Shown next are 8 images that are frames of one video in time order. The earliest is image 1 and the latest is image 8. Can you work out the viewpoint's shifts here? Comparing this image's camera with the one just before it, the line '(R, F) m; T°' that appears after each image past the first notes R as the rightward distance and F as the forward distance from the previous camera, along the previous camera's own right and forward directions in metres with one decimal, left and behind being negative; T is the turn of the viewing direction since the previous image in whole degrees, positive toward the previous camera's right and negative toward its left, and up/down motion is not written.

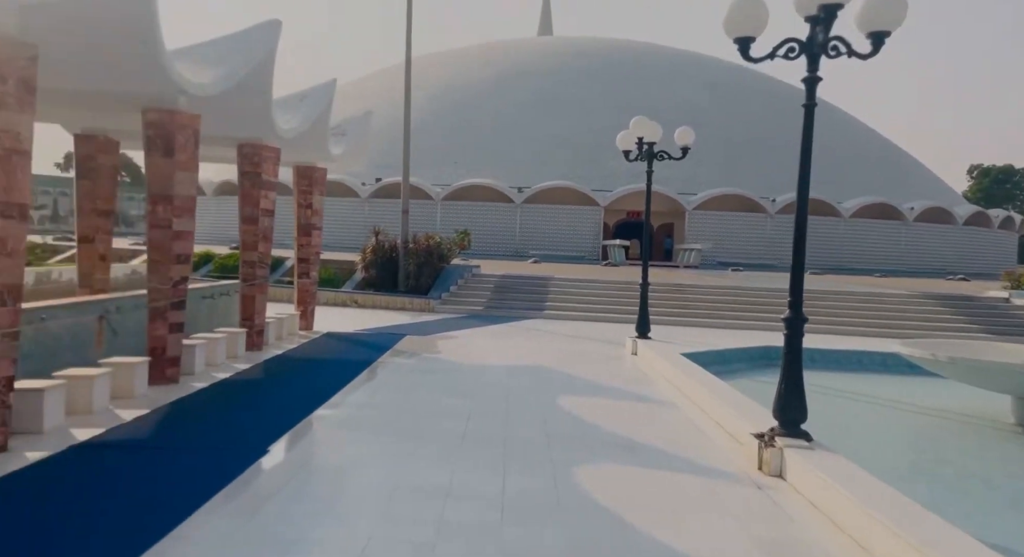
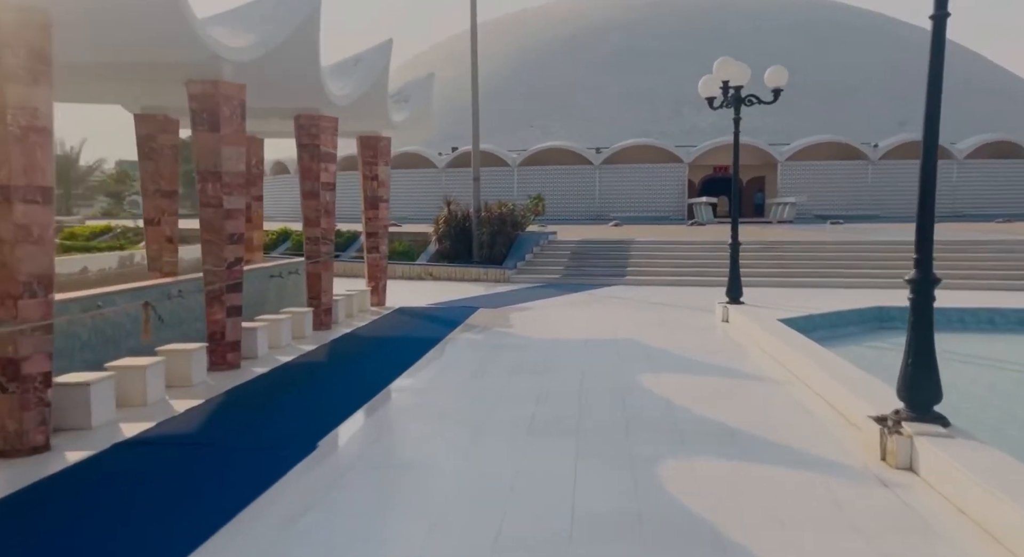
(+0.1, +0.6) m; -7°
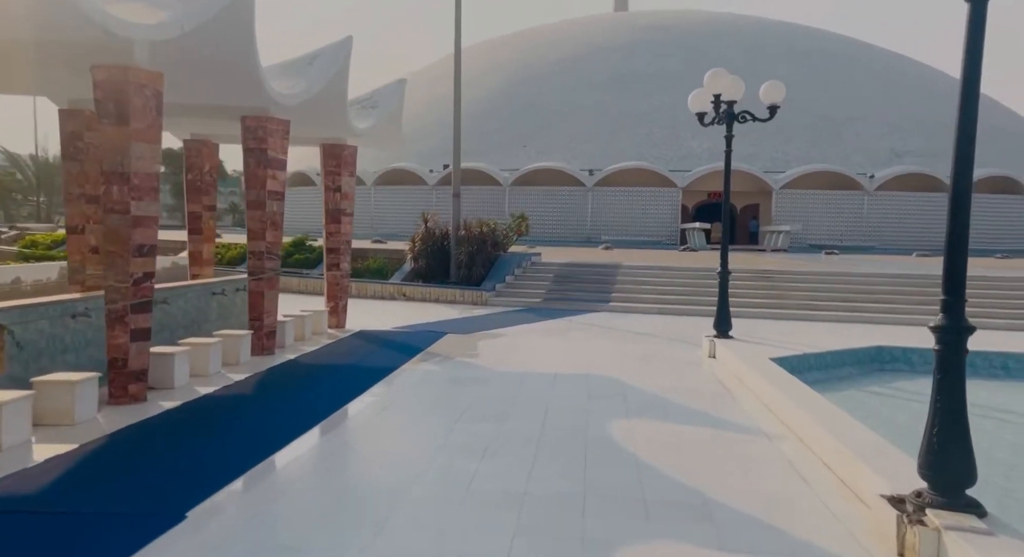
(+0.3, +0.9) m; 0°
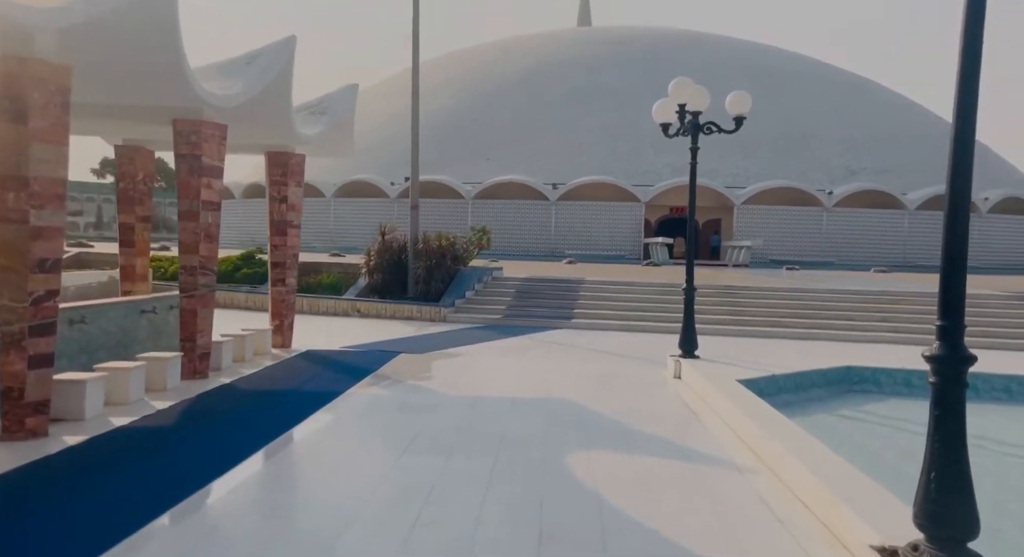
(+0.1, +0.5) m; +3°
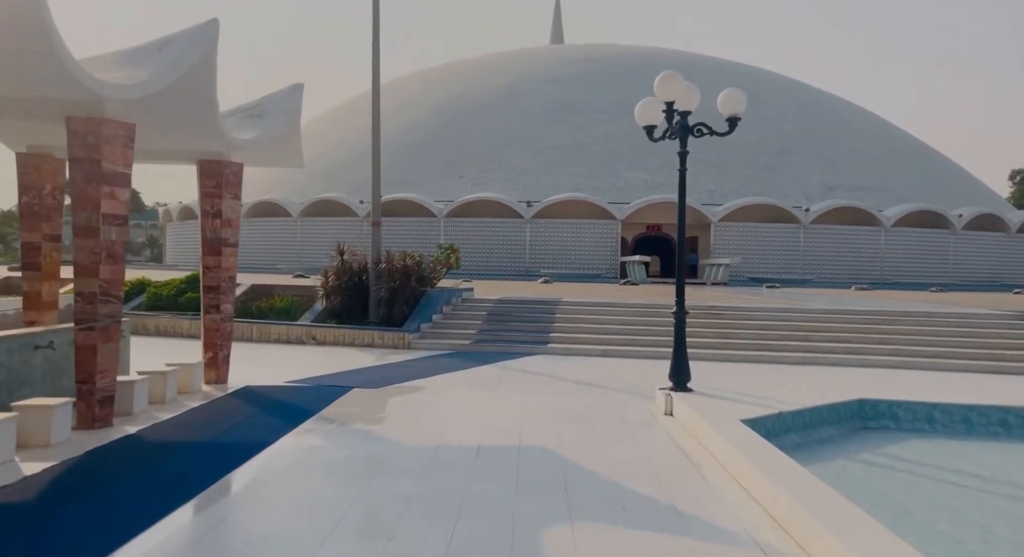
(+0.1, +1.1) m; +2°
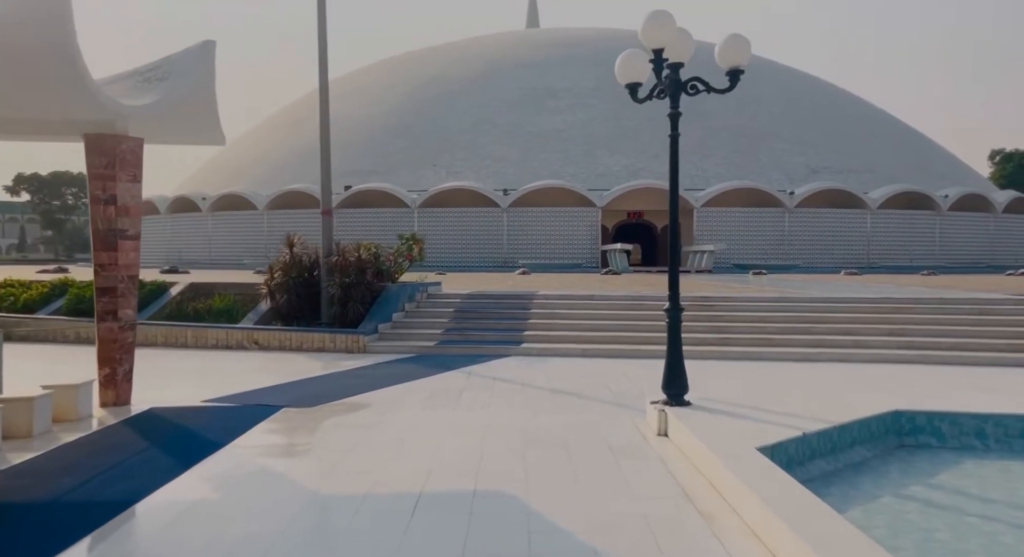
(+0.2, +1.4) m; +1°
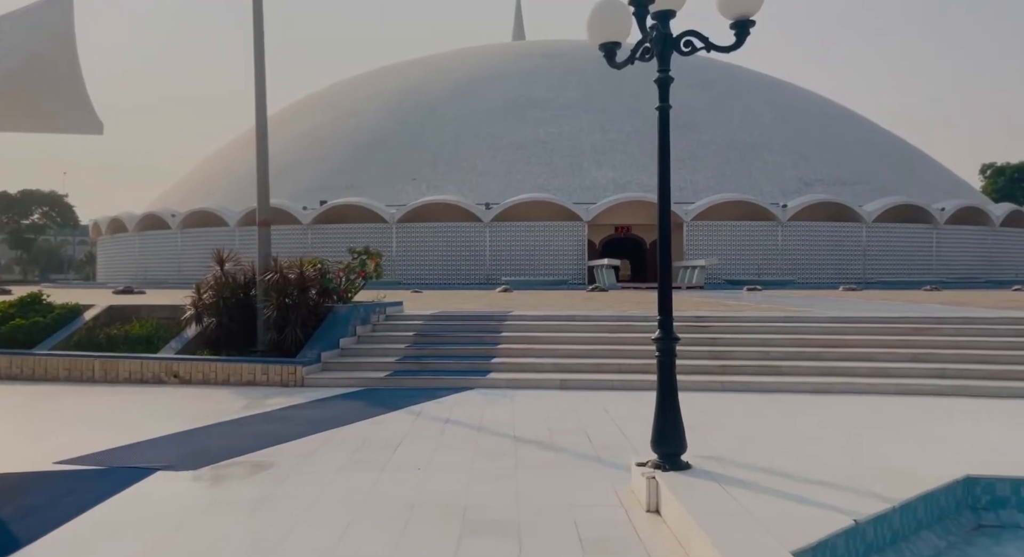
(+0.4, +1.6) m; +1°
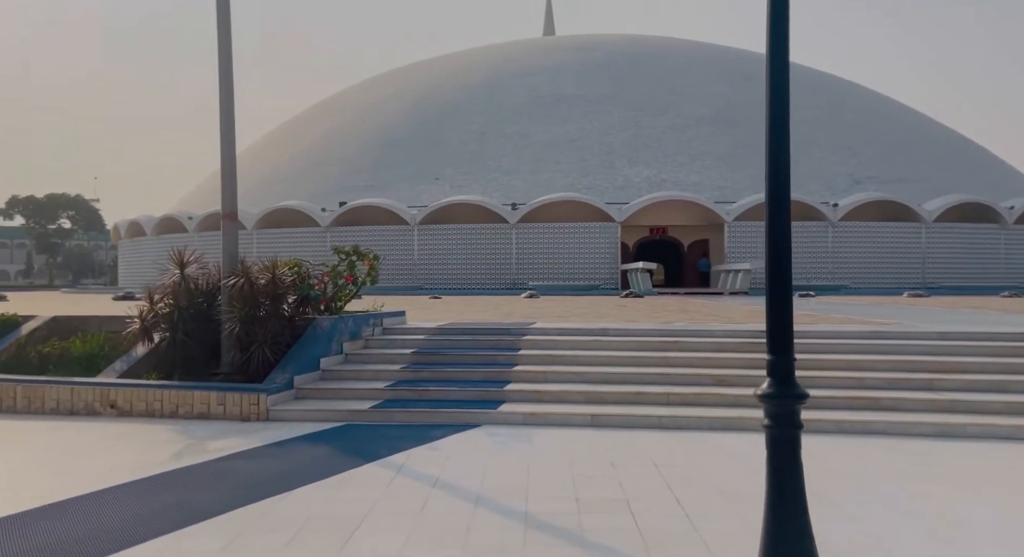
(+0.1, +2.0) m; -3°
